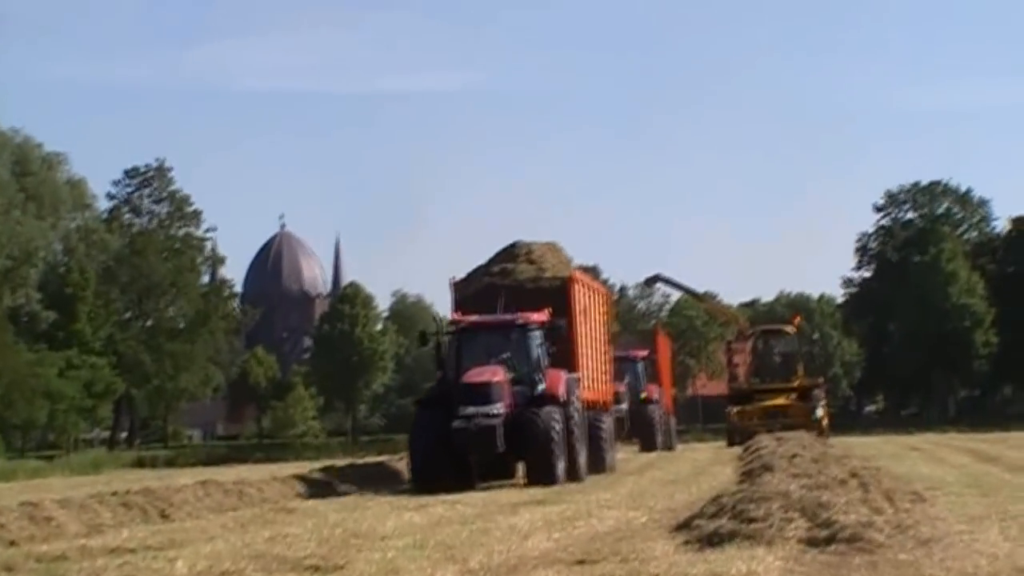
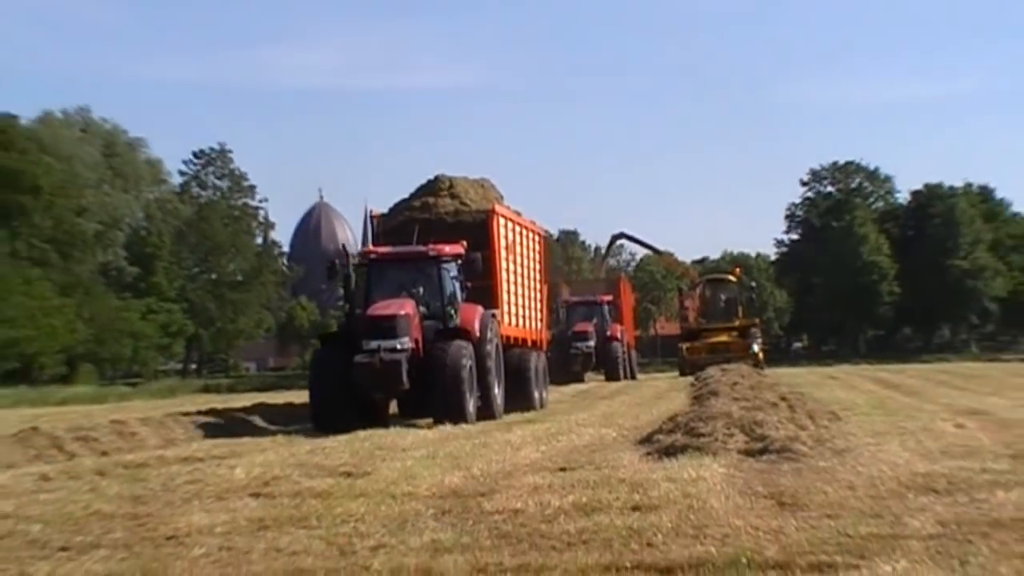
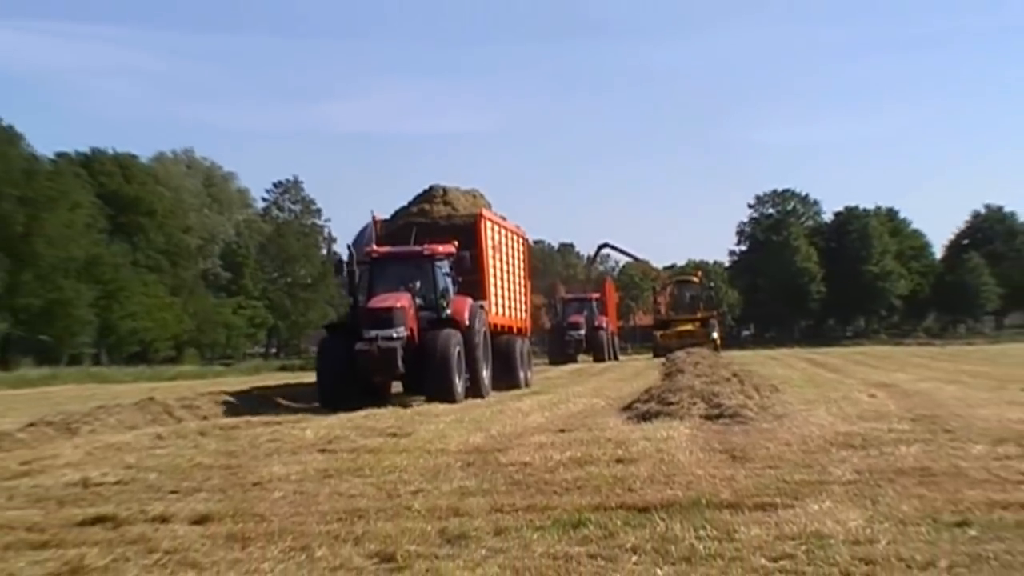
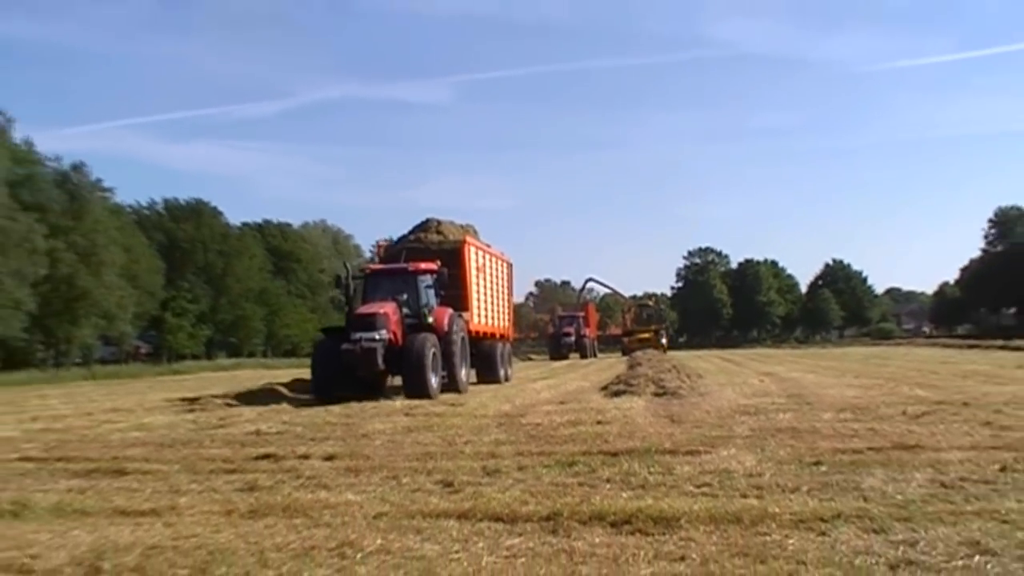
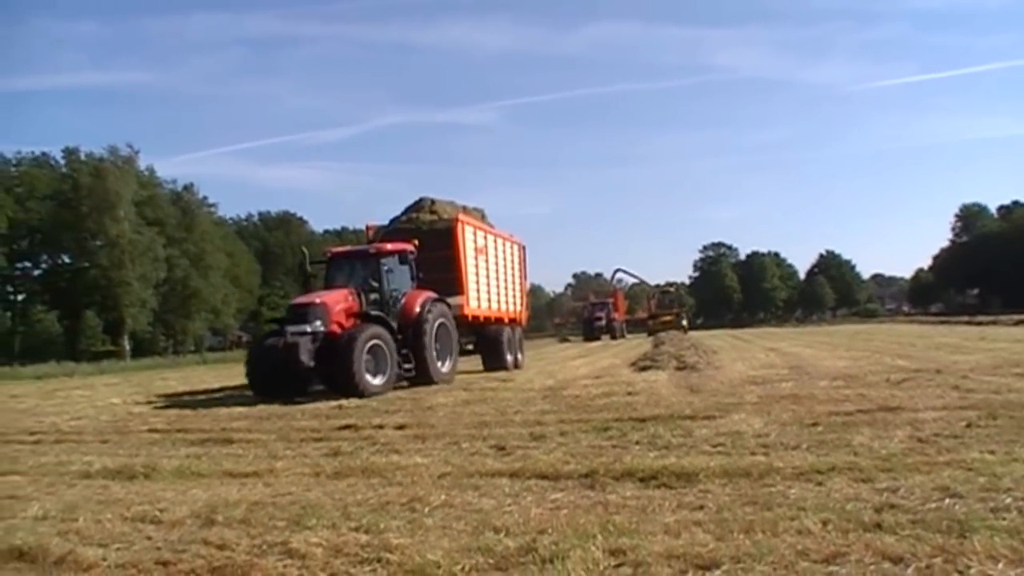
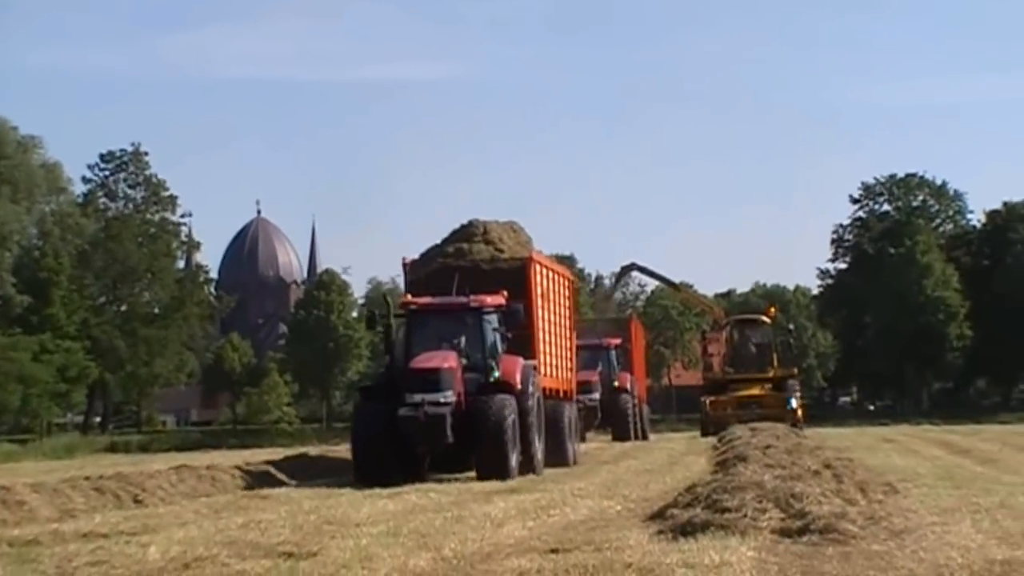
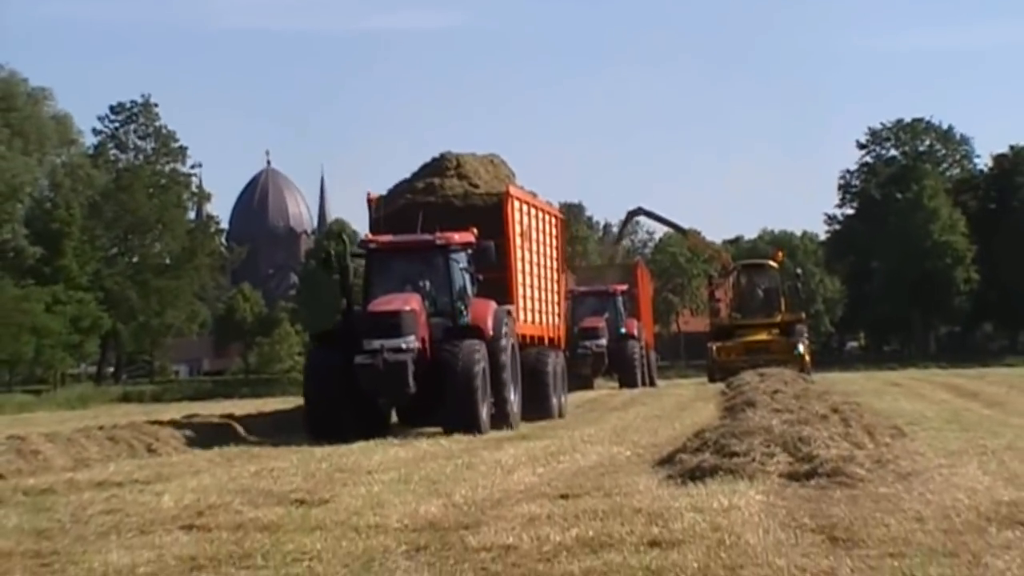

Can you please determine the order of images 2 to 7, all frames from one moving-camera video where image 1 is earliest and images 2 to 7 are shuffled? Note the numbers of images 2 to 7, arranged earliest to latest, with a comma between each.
6, 7, 2, 3, 4, 5
